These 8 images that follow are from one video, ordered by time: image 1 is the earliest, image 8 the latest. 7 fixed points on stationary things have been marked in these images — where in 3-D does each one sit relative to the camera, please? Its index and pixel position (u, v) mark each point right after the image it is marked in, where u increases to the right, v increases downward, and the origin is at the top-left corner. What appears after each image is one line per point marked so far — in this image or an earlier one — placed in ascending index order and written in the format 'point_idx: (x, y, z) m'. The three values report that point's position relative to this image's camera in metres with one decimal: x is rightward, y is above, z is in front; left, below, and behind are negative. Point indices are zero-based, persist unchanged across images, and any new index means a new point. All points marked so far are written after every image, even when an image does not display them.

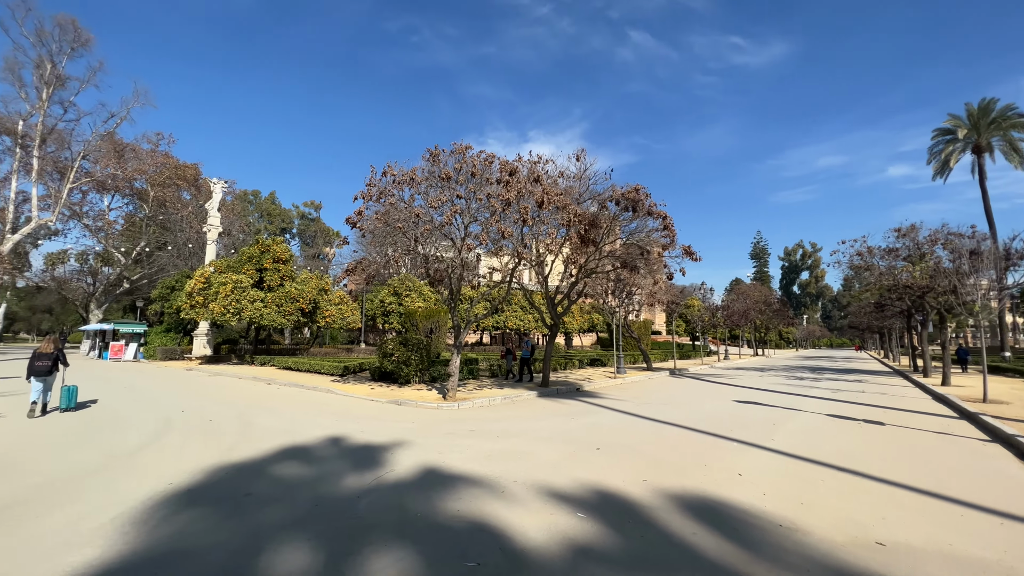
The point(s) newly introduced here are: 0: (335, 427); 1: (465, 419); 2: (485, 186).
0: (-3.8, -3.0, +9.3) m
1: (-1.1, -3.3, +10.8) m
2: (-0.7, +2.9, +12.3) m
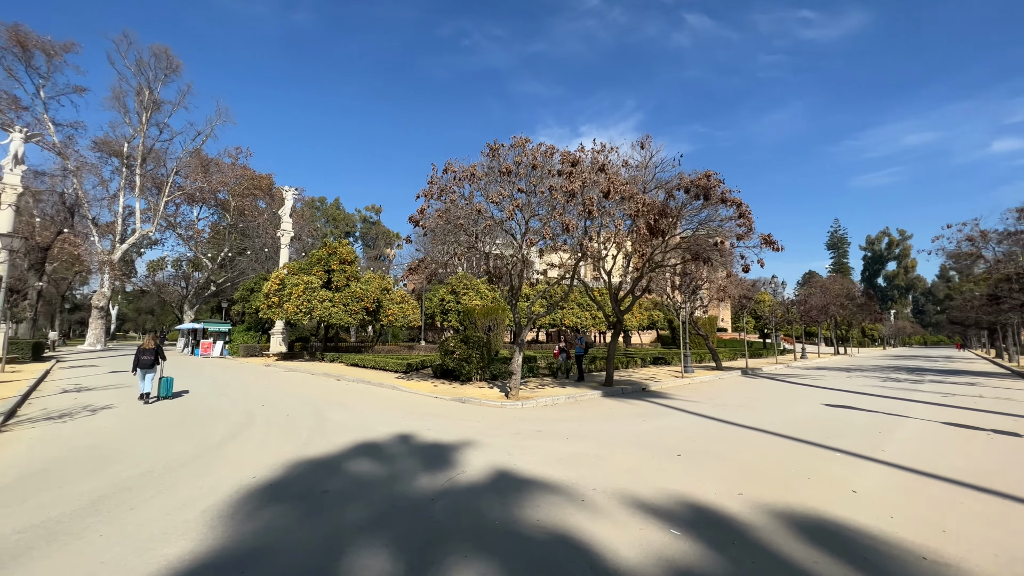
0: (-2.3, -2.9, +9.4) m
1: (+0.5, -3.2, +10.5) m
2: (+1.0, +3.0, +11.9) m
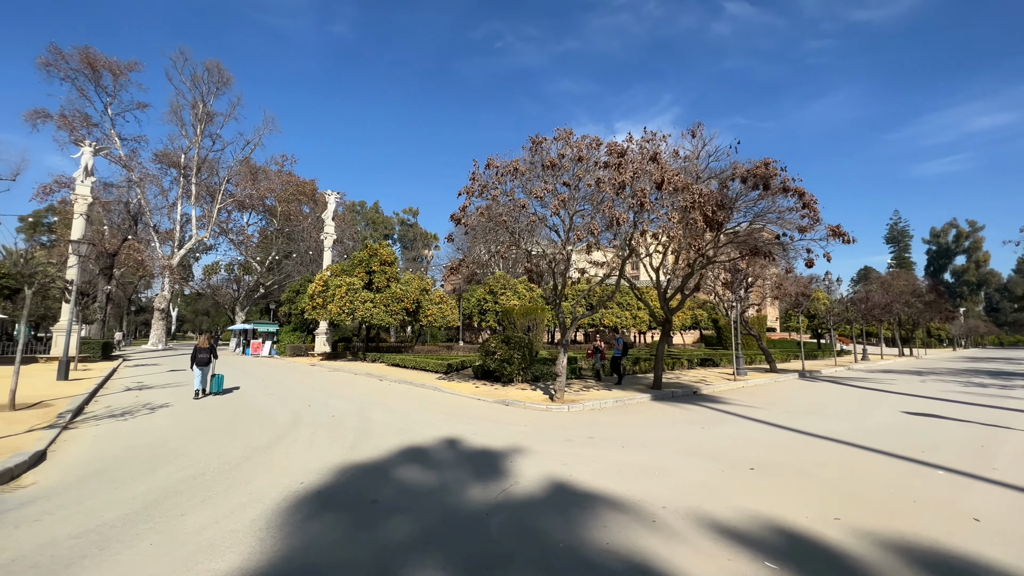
0: (-1.3, -2.9, +9.1) m
1: (+1.6, -3.2, +10.0) m
2: (+2.1, +3.1, +11.3) m
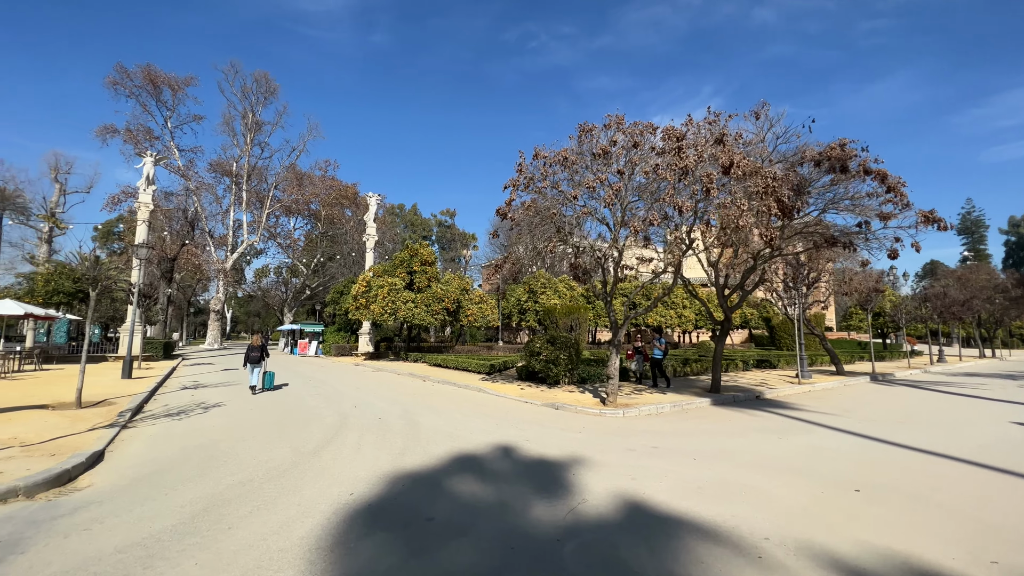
0: (-0.2, -2.9, +8.5) m
1: (+2.8, -3.1, +9.2) m
2: (+3.3, +3.2, +10.5) m
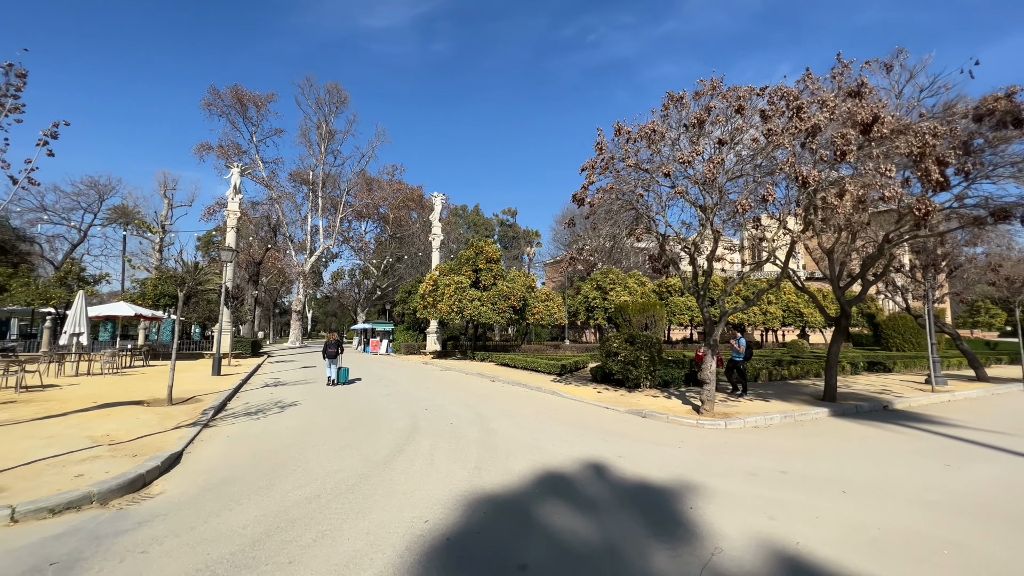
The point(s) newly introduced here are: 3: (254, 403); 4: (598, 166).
0: (+1.3, -2.7, +7.5) m
1: (+4.4, -2.9, +7.7) m
2: (+5.0, +3.4, +8.9) m
3: (-6.9, -3.1, +11.4) m
4: (+2.0, +2.9, +10.2) m
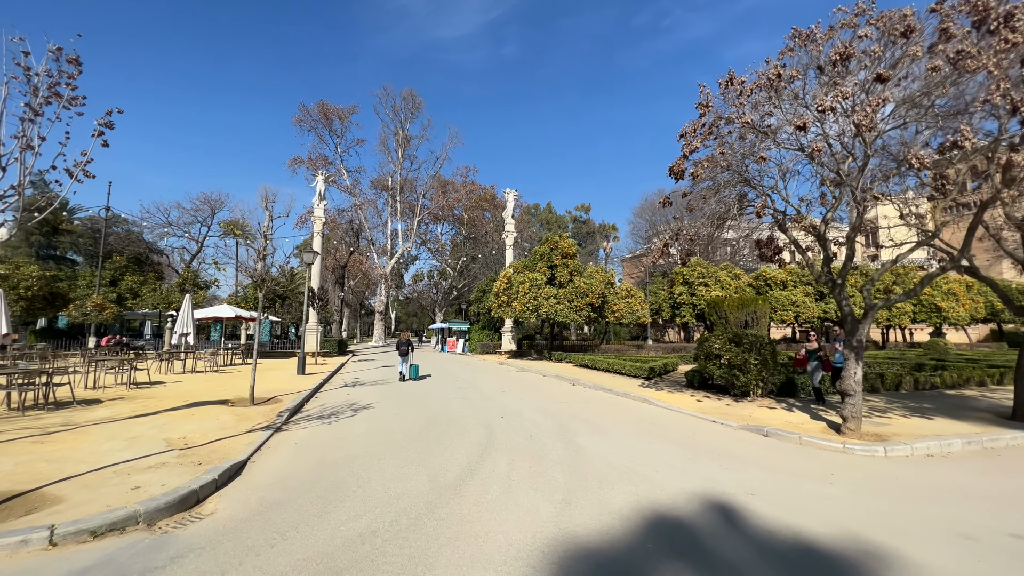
0: (+2.6, -2.6, +5.9) m
1: (+5.7, -2.7, +5.6) m
2: (+6.4, +3.6, +6.6) m
3: (-4.8, -3.0, +11.2) m
4: (+3.7, +3.1, +8.4) m
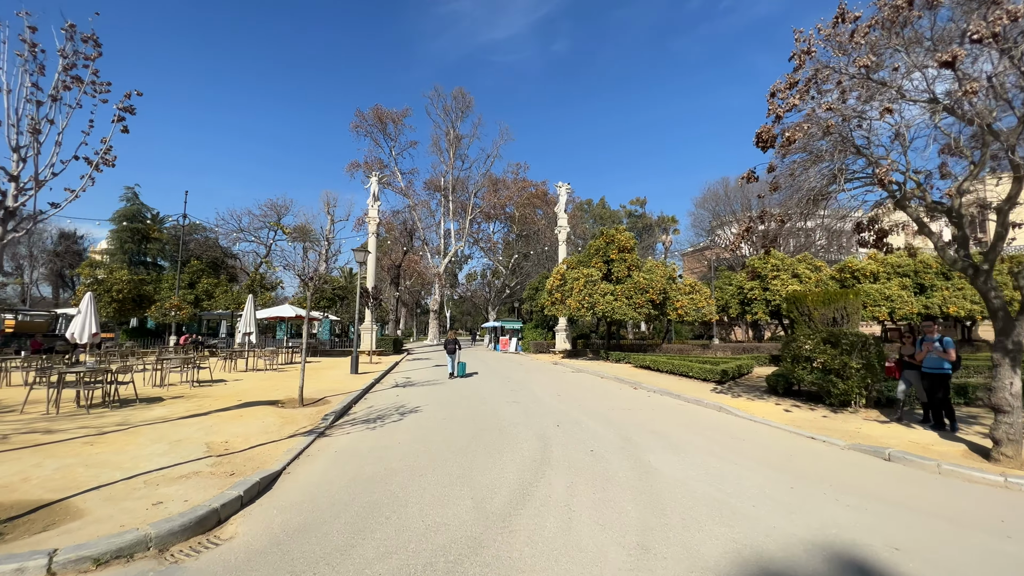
0: (+3.3, -2.4, +4.6) m
1: (+6.3, -2.5, +3.9) m
2: (+7.0, +3.8, +4.8) m
3: (-3.4, -3.0, +10.7) m
4: (+4.6, +3.2, +7.0) m
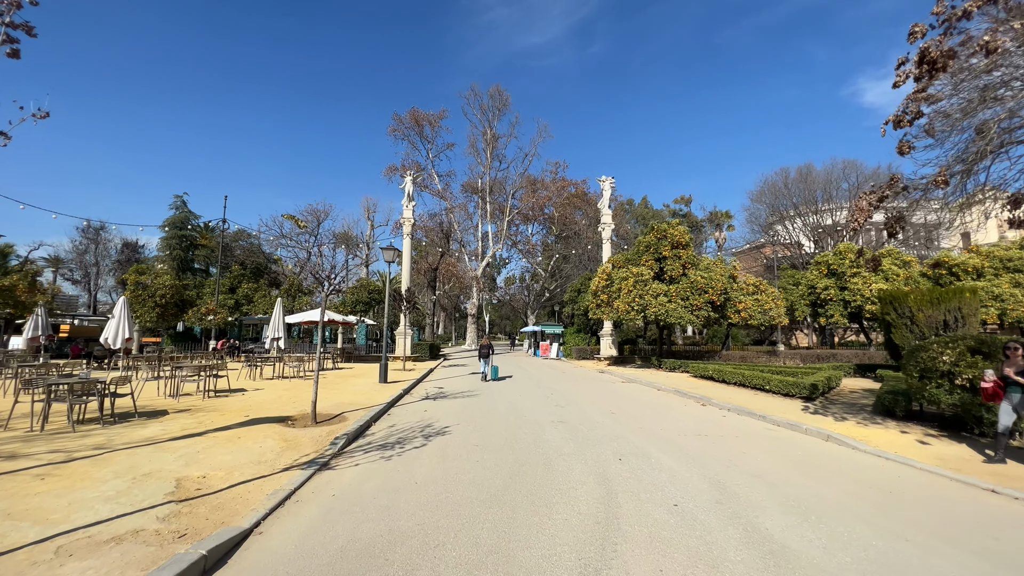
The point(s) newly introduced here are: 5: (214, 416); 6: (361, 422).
0: (+3.7, -2.3, +2.4) m
1: (+6.6, -2.3, +1.4) m
2: (+7.4, +4.0, +2.4) m
3: (-2.4, -2.9, +9.1) m
4: (+5.1, +3.4, +4.7) m
5: (-6.6, -2.8, +9.5) m
6: (-3.2, -2.8, +9.0) m
